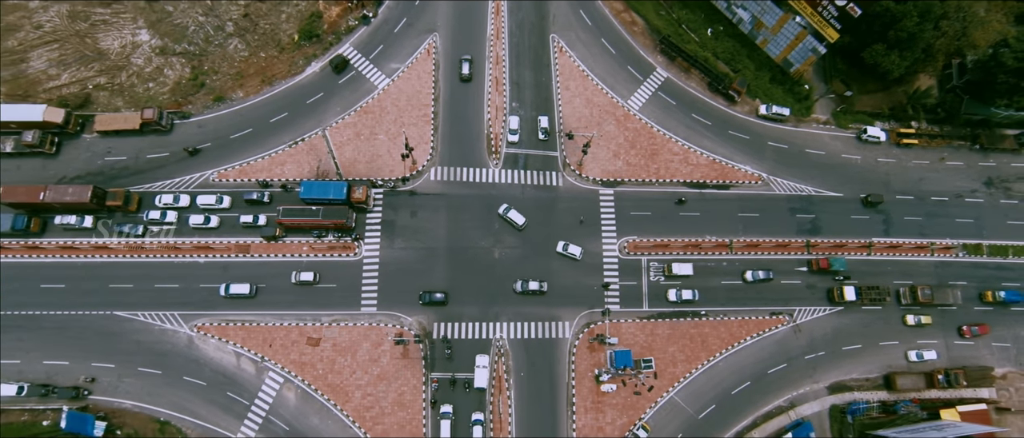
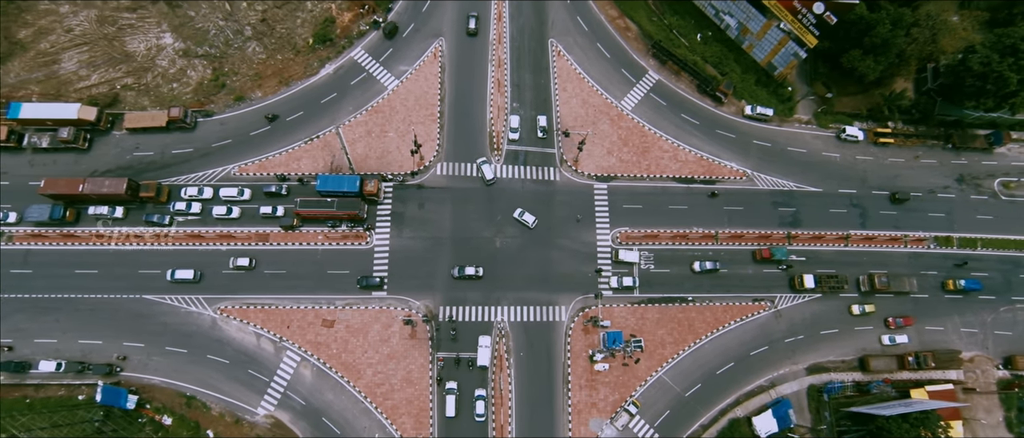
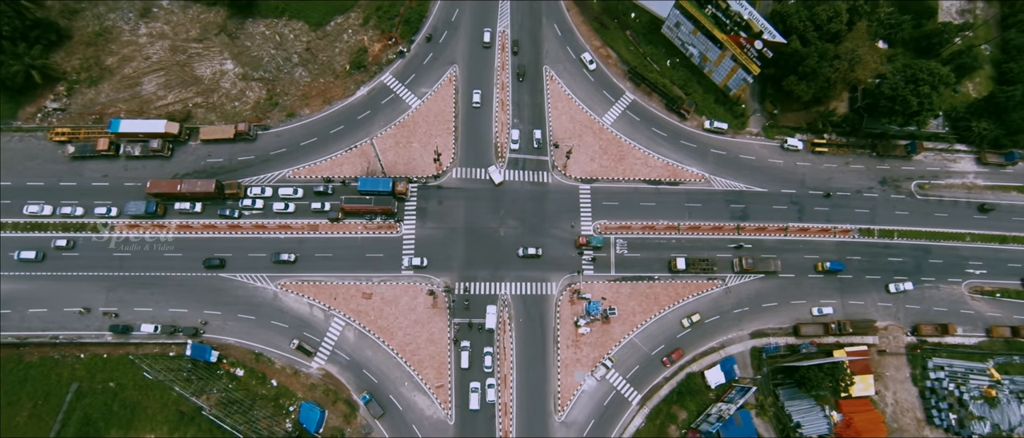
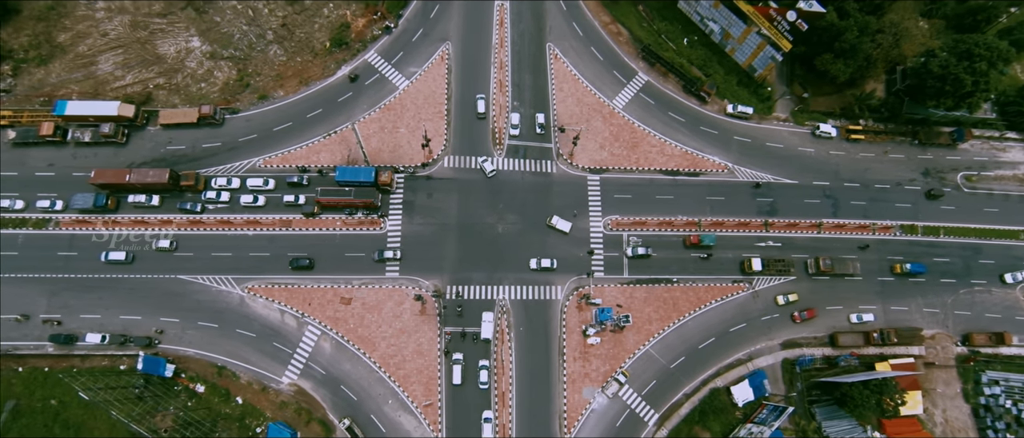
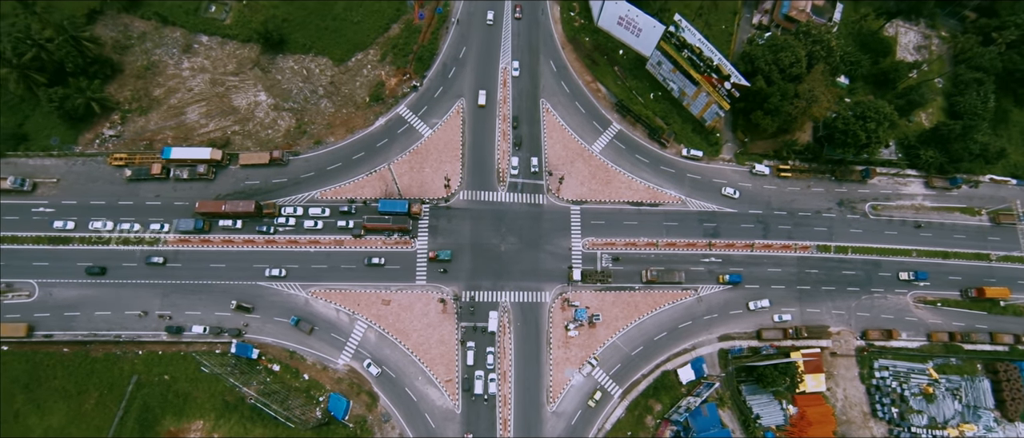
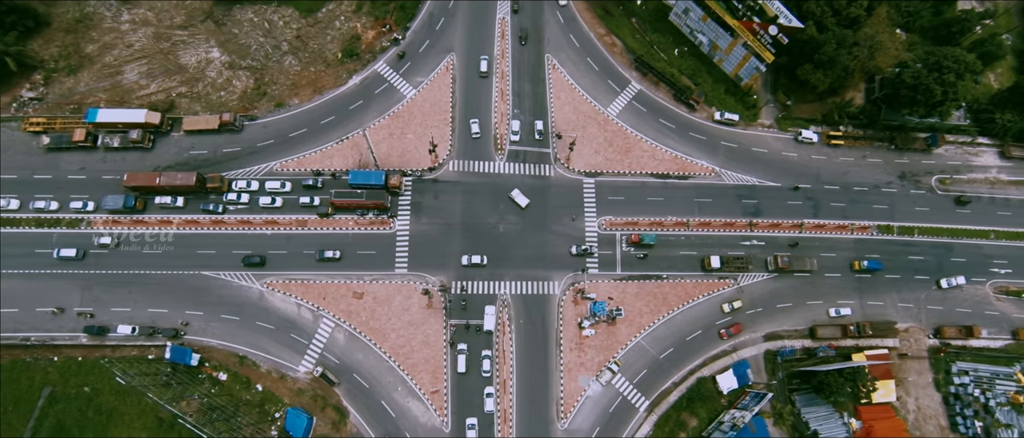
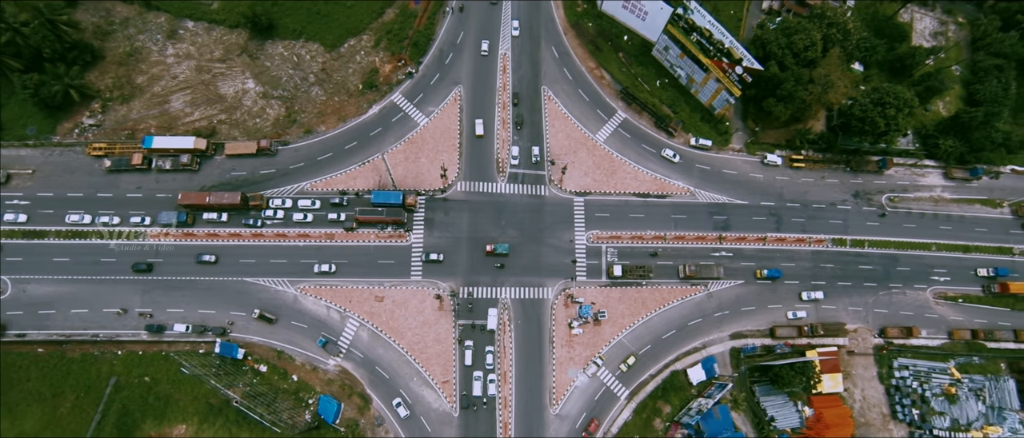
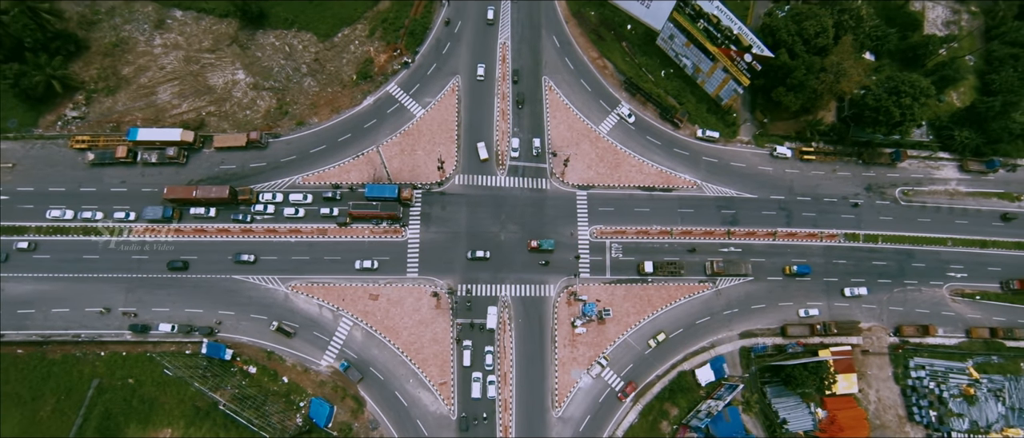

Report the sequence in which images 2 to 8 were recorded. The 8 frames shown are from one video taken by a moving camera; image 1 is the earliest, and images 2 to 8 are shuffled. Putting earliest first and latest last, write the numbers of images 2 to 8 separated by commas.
2, 4, 6, 3, 8, 7, 5
